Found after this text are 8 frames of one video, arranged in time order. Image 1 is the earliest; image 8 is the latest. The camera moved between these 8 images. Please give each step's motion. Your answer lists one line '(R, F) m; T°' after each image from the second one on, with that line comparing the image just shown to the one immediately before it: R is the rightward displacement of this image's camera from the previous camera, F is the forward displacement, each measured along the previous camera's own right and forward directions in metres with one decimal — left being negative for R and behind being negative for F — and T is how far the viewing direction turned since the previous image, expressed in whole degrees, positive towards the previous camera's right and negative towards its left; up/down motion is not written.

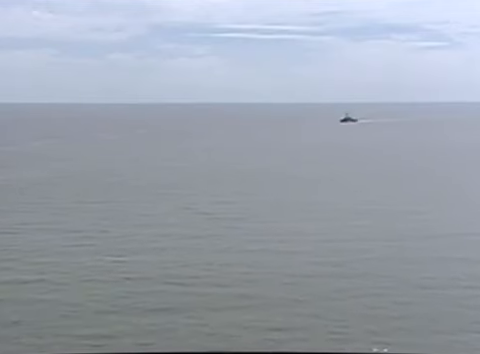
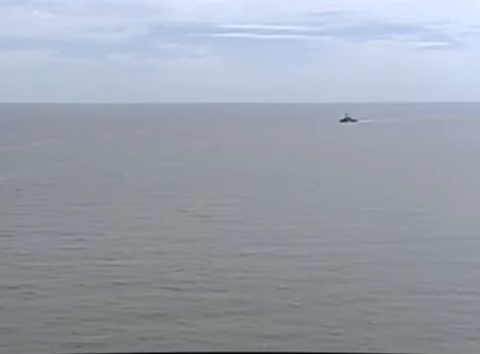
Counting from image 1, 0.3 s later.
(-1.7, -2.8) m; 0°
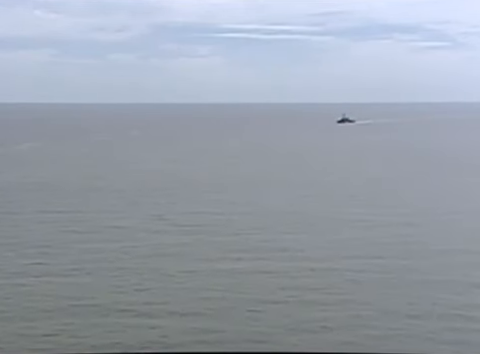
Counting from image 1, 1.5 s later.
(+1.0, +2.3) m; 0°
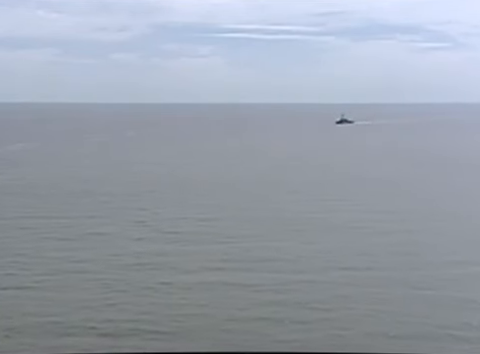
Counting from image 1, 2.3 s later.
(+0.7, +1.9) m; 0°
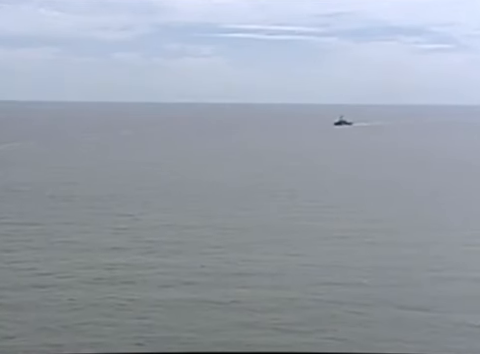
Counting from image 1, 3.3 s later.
(+0.8, +2.2) m; 0°
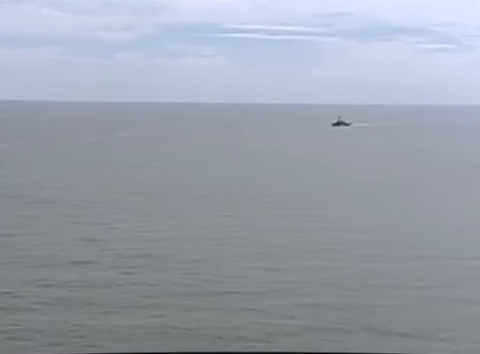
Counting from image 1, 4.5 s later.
(+0.9, +2.0) m; 0°
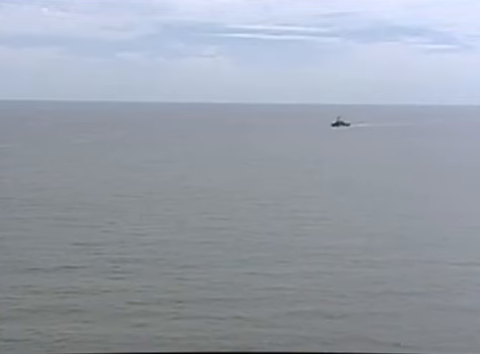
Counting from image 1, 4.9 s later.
(-3.2, -8.8) m; 0°
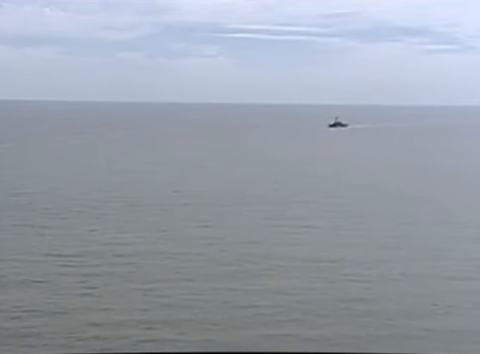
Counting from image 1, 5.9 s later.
(+0.9, +1.7) m; 0°
